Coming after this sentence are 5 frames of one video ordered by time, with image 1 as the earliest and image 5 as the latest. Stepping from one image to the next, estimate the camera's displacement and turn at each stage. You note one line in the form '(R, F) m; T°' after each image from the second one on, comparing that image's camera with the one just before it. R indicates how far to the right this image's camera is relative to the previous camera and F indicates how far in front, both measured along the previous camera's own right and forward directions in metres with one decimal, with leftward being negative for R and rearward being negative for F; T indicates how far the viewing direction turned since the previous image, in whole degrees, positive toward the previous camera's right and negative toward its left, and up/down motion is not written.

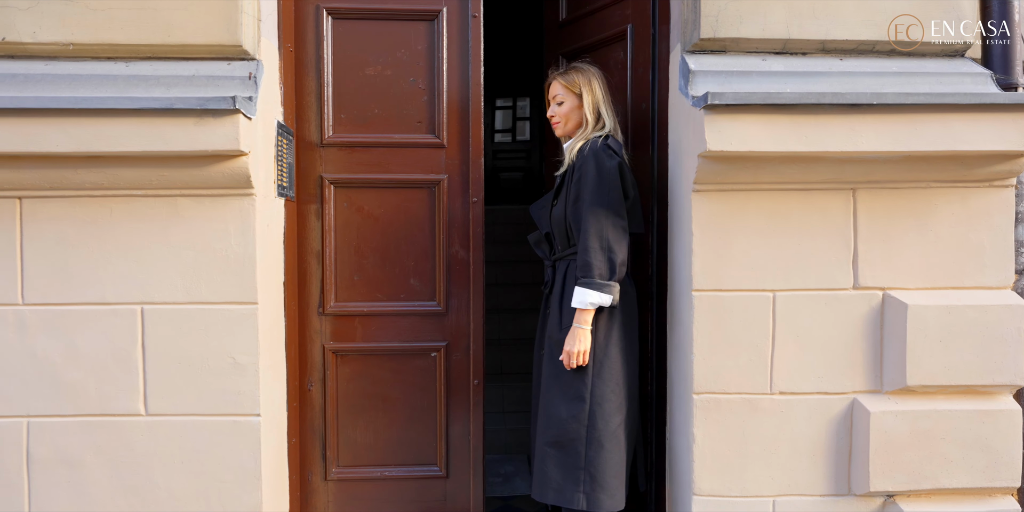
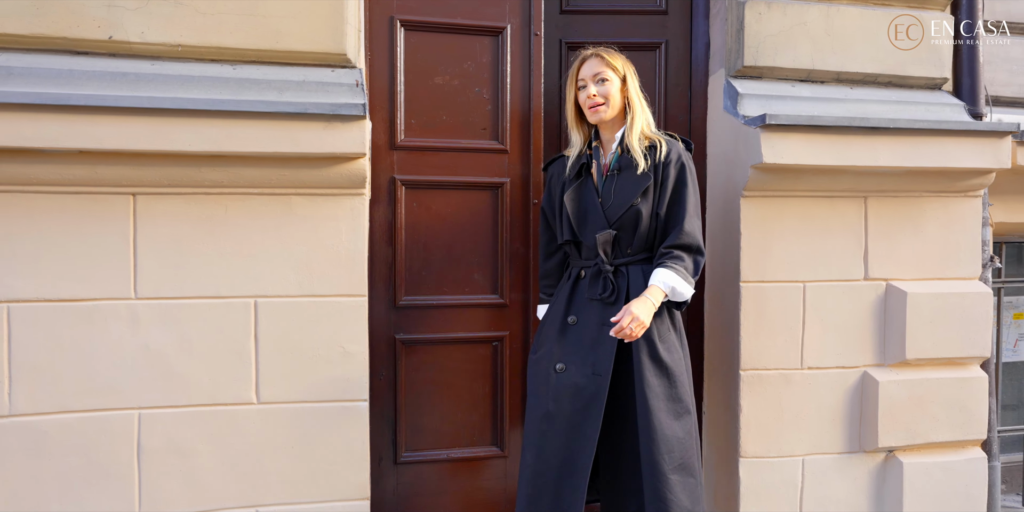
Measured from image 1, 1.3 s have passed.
(-0.6, -0.2) m; +8°
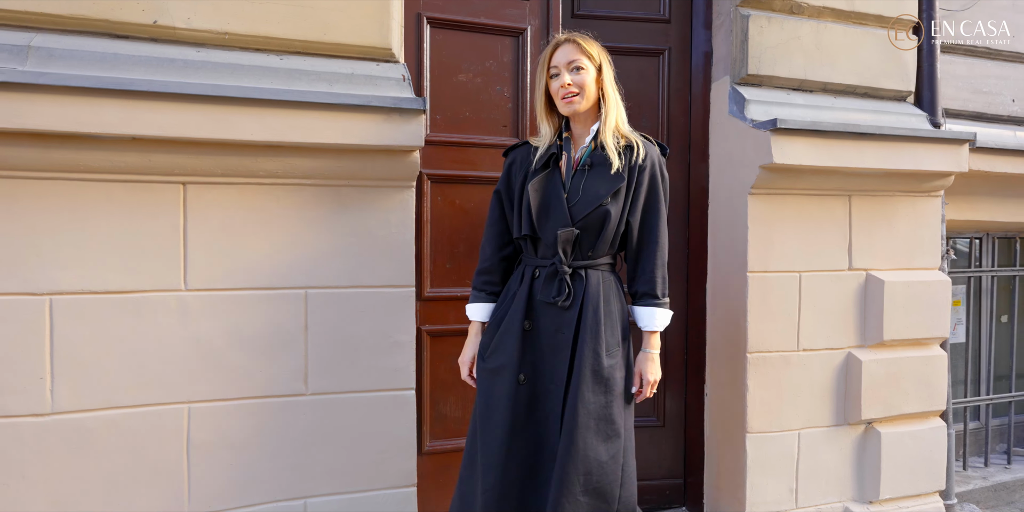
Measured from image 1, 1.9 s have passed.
(-0.4, -0.1) m; +7°
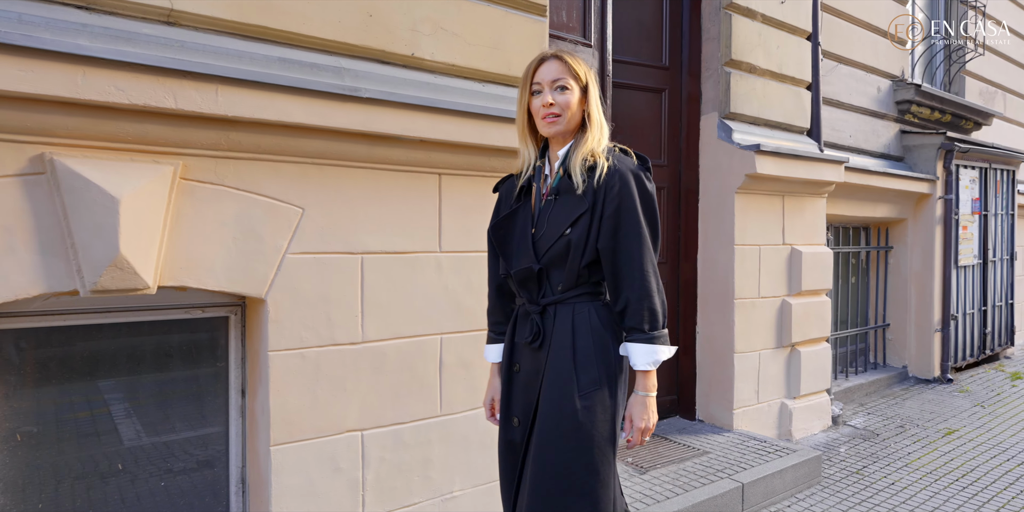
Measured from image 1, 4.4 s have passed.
(-1.5, -0.7) m; +17°
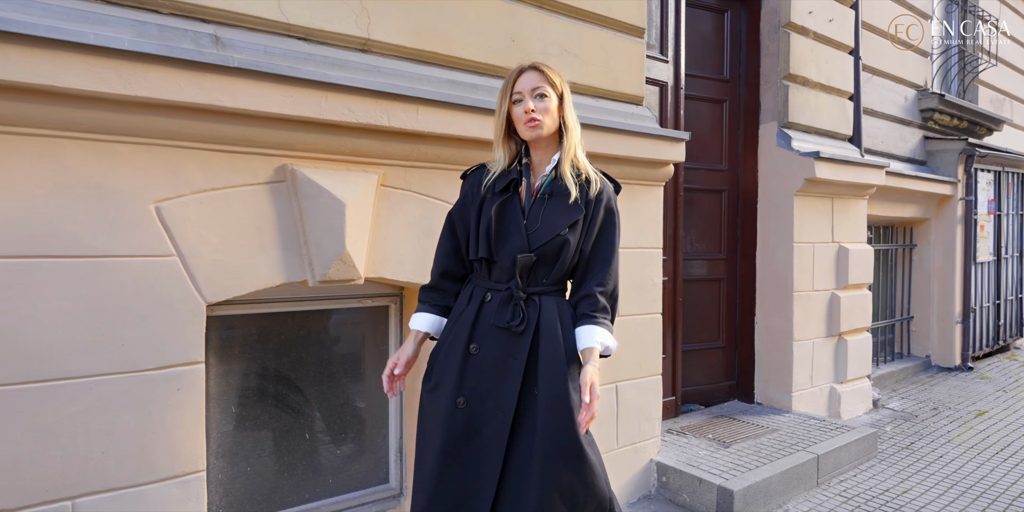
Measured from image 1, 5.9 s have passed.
(-0.7, -0.4) m; +1°
